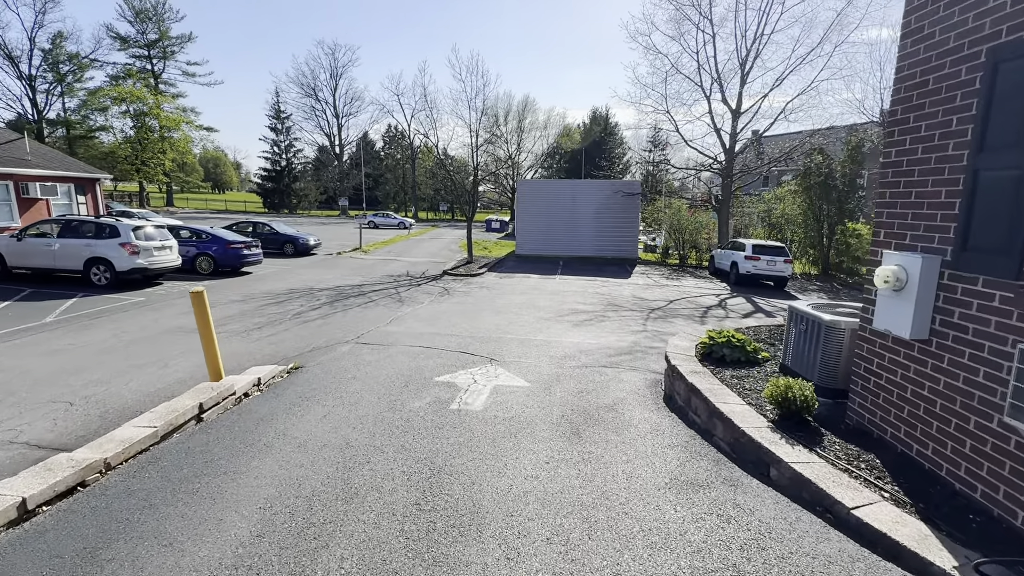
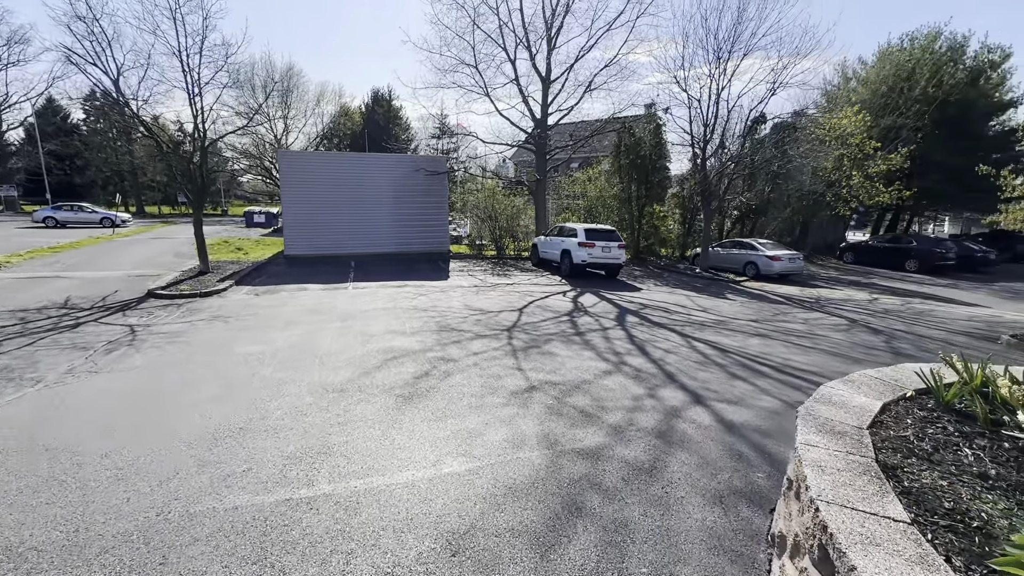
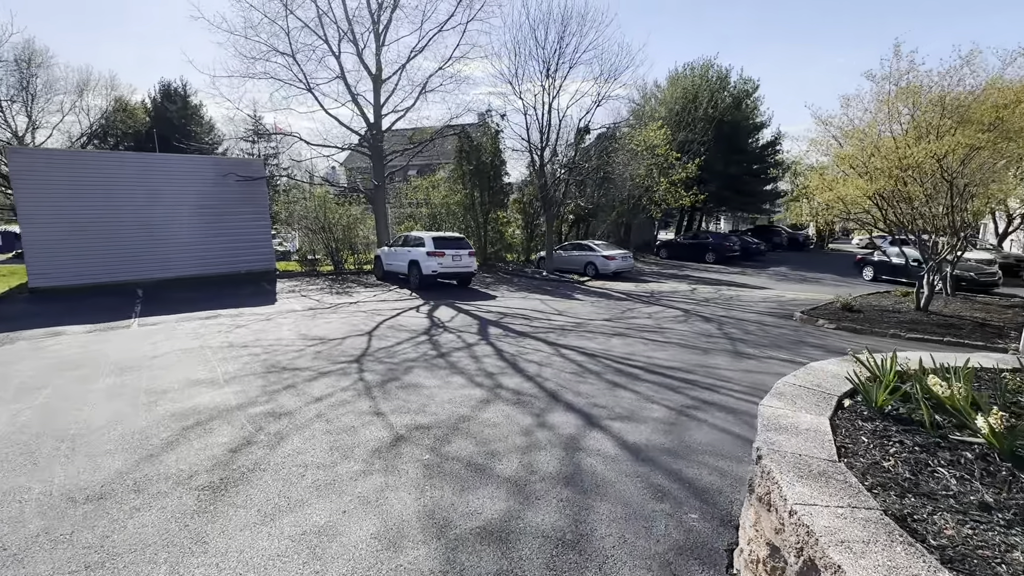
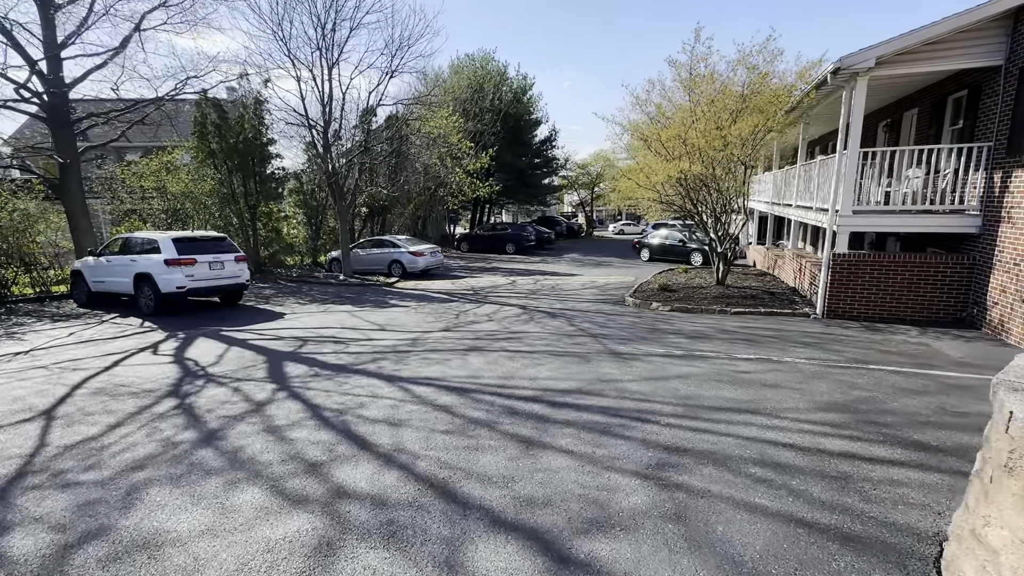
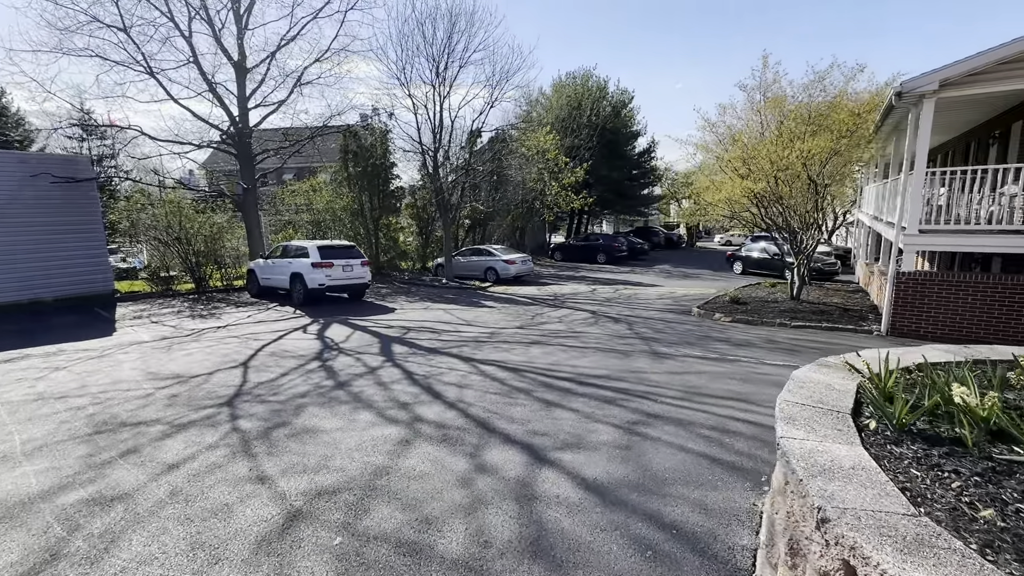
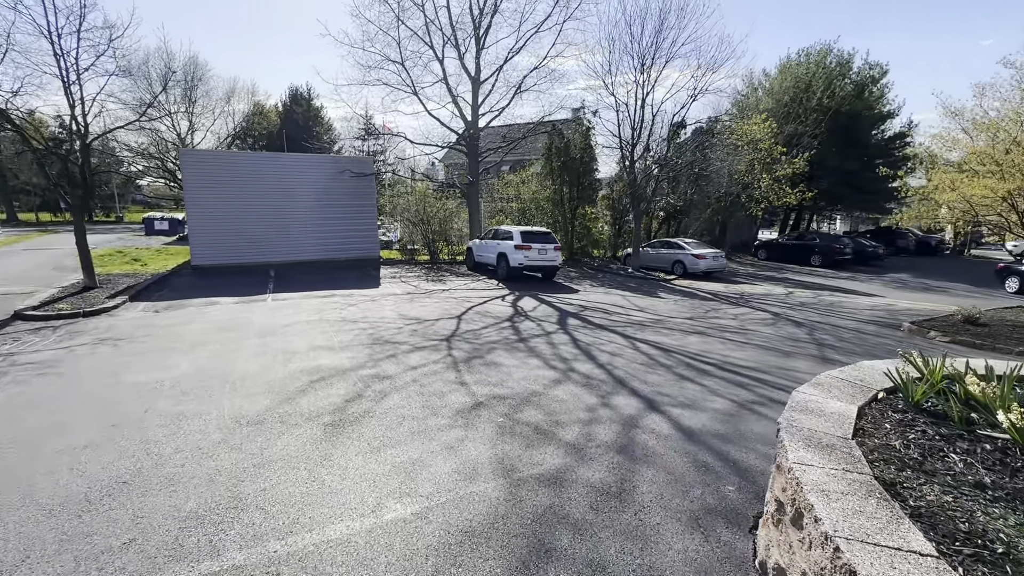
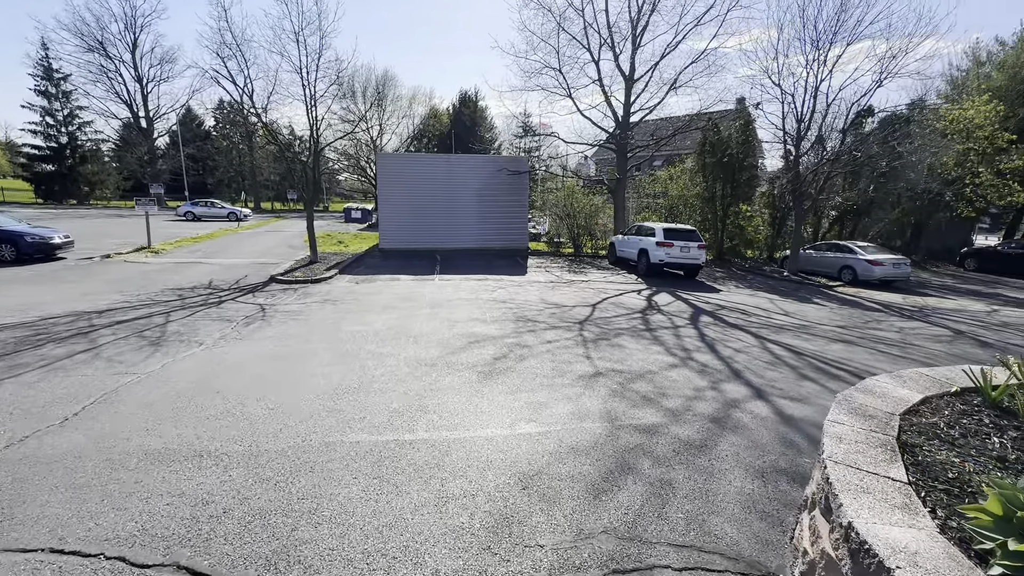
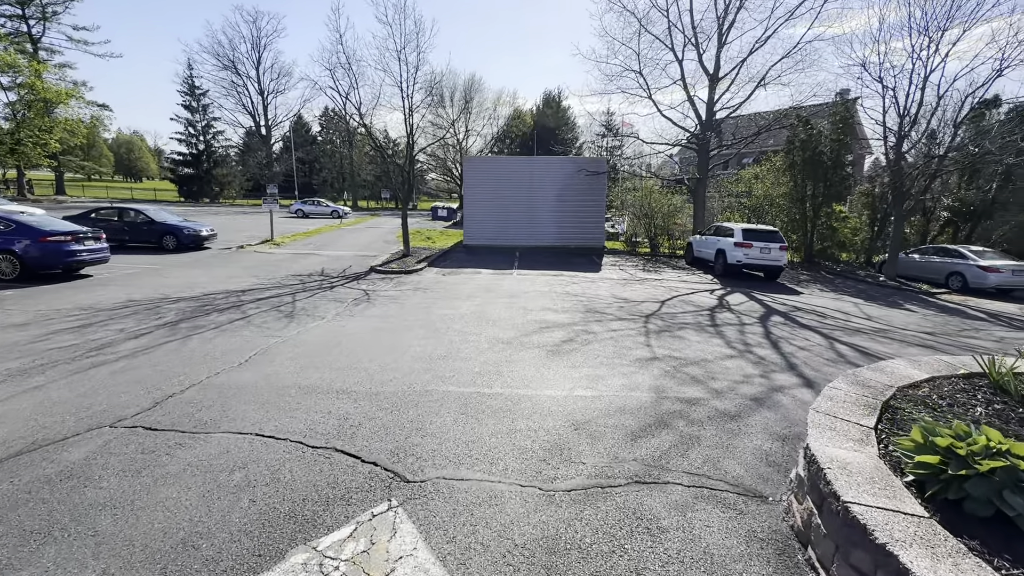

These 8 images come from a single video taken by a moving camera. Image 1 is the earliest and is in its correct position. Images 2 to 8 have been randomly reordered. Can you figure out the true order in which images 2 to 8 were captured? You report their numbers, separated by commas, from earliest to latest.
8, 7, 2, 6, 3, 5, 4
